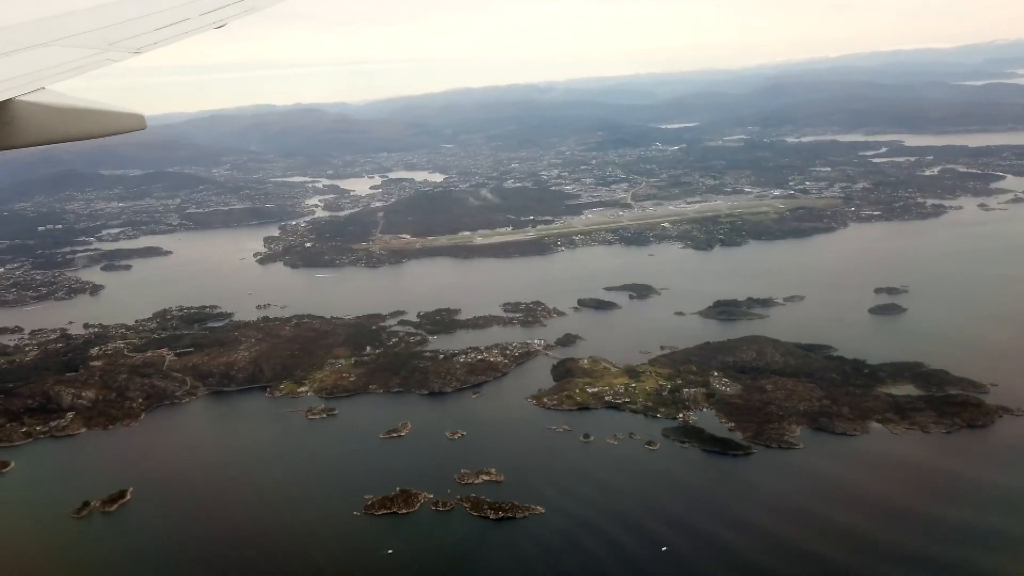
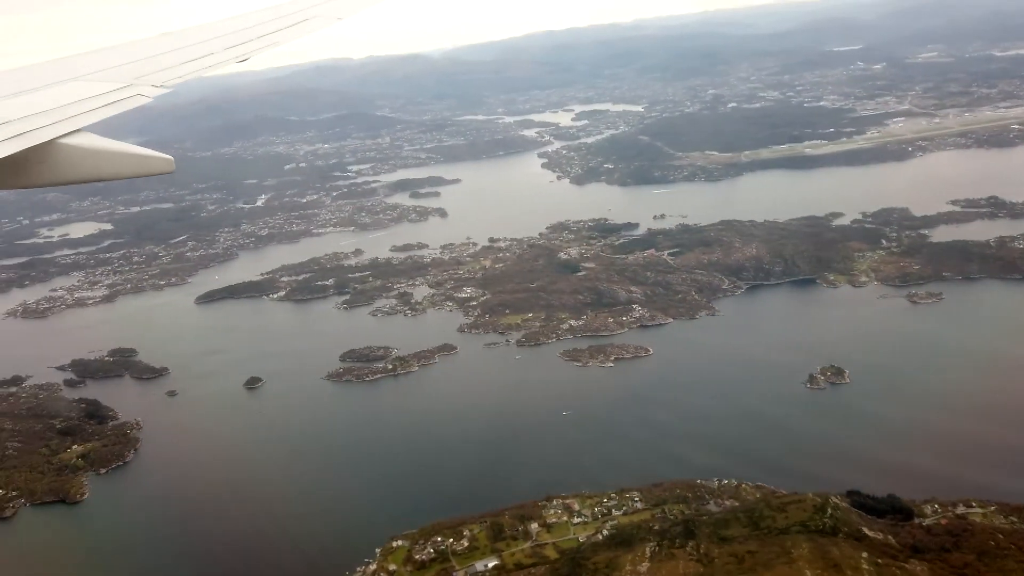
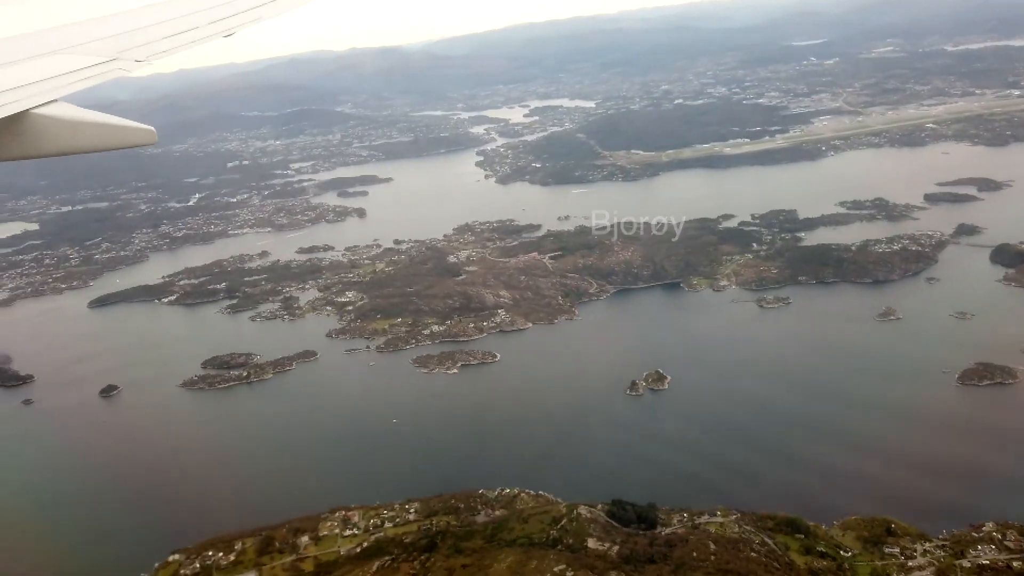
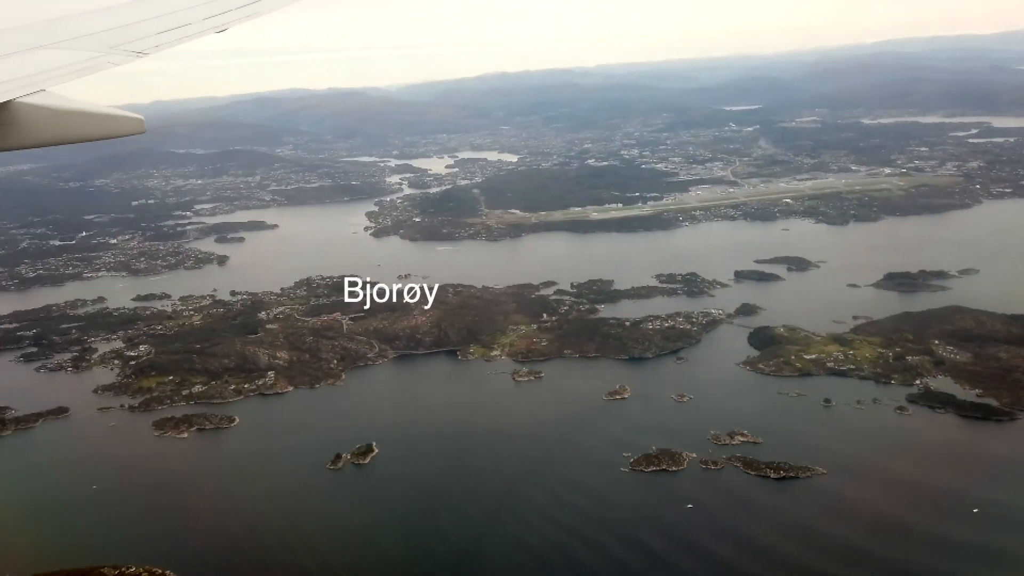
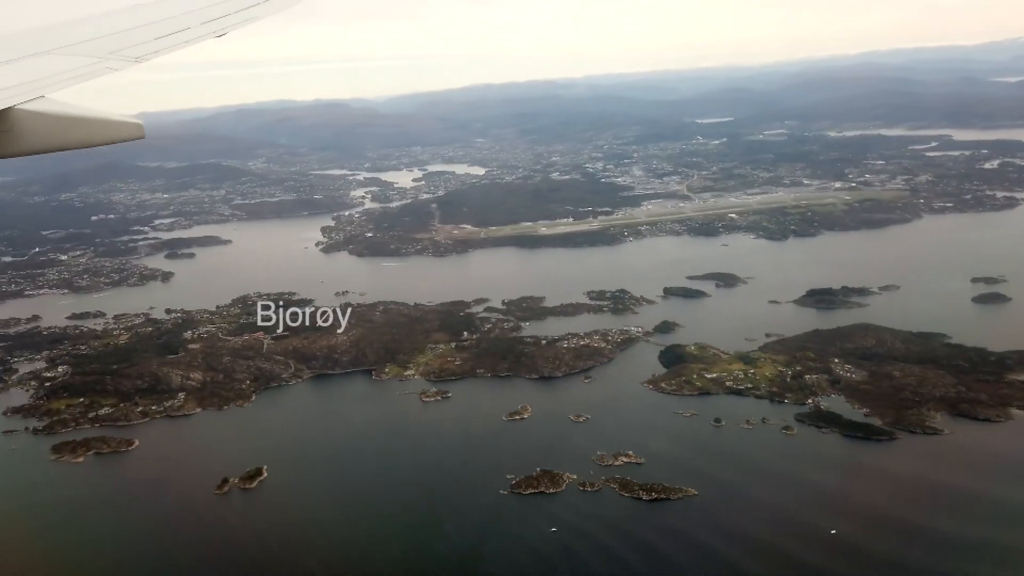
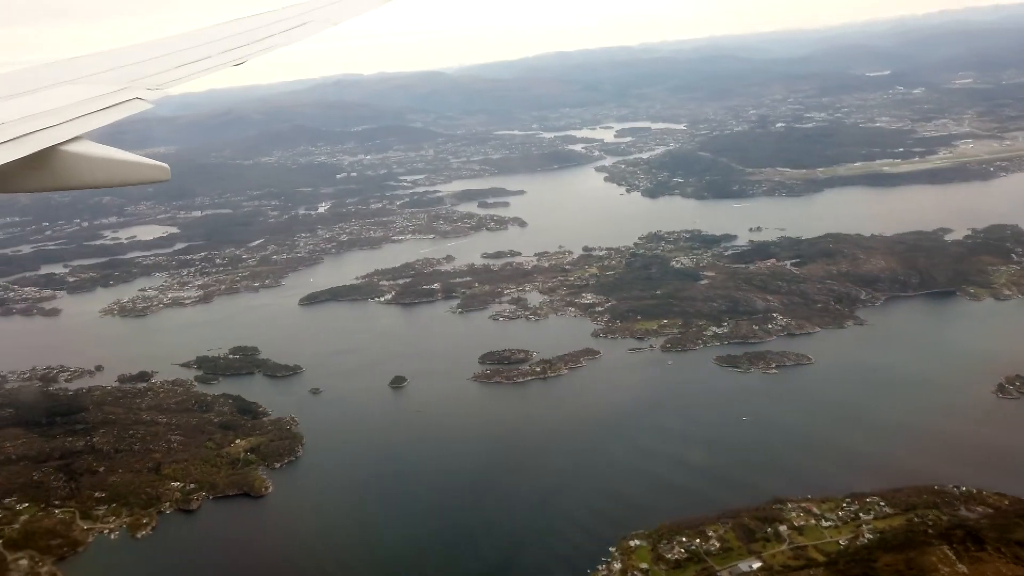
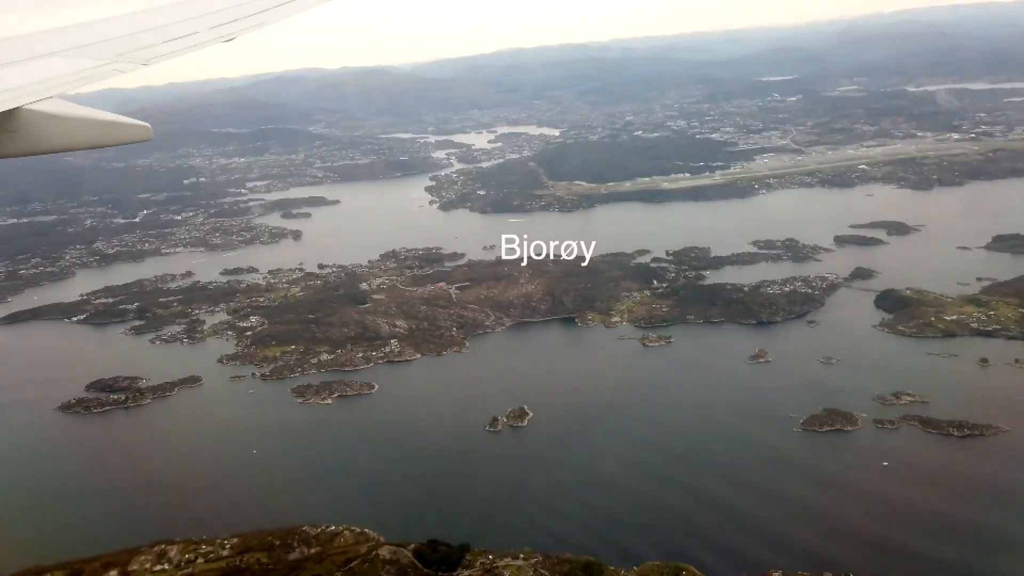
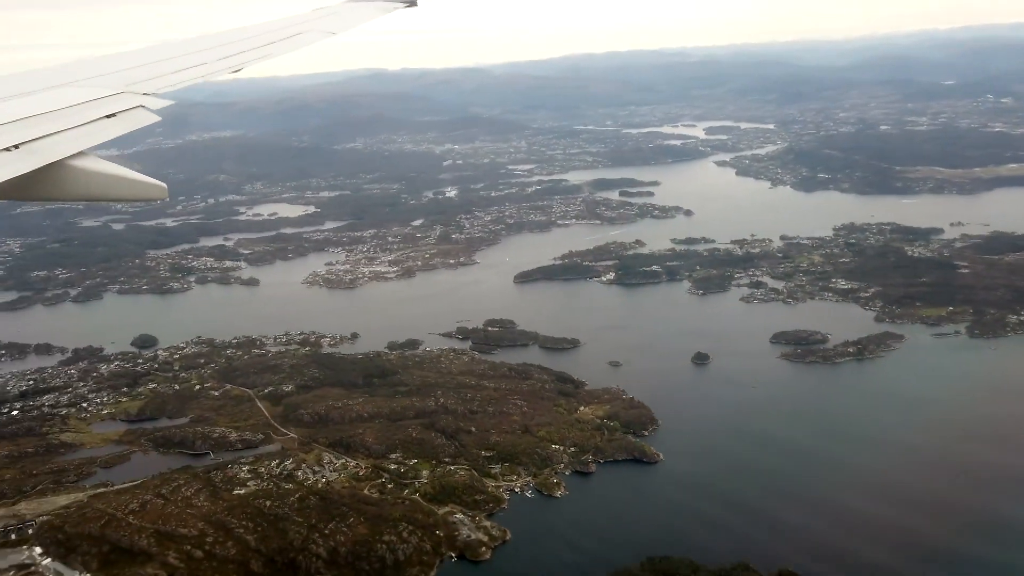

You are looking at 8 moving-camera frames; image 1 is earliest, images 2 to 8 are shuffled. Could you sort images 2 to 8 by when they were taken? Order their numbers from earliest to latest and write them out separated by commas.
5, 4, 7, 3, 2, 6, 8
